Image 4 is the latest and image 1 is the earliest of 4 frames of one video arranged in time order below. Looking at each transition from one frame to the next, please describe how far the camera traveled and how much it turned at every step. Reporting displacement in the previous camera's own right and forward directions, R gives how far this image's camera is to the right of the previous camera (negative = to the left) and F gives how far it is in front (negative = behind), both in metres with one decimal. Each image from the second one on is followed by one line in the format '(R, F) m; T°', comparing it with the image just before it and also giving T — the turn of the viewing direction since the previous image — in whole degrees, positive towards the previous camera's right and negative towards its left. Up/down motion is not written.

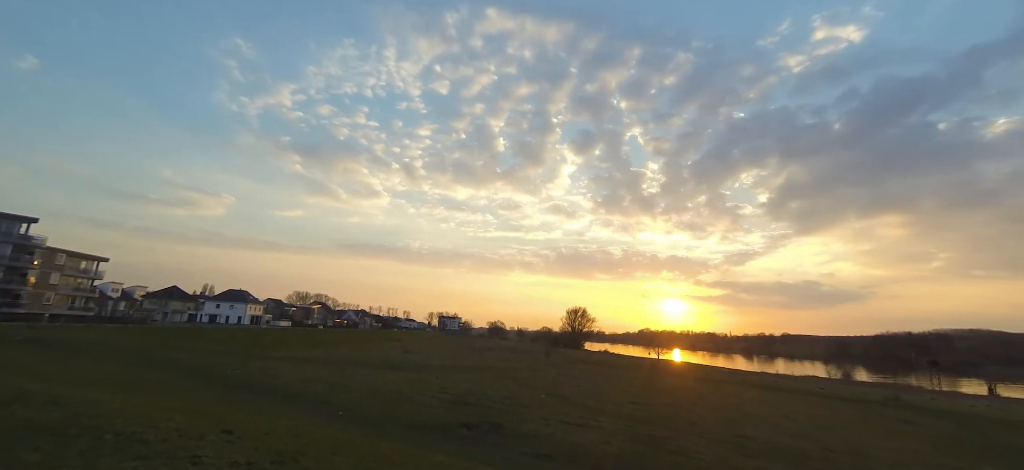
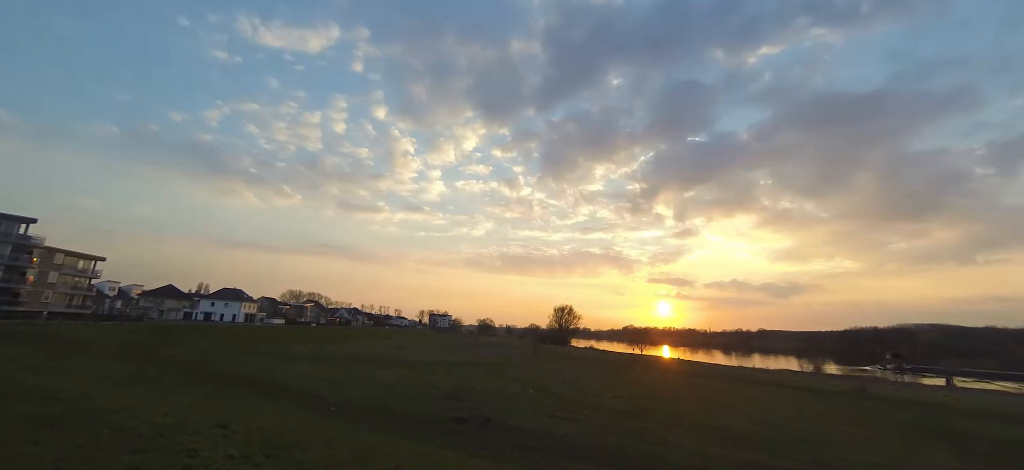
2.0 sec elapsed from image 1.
(+0.7, -0.7) m; 0°
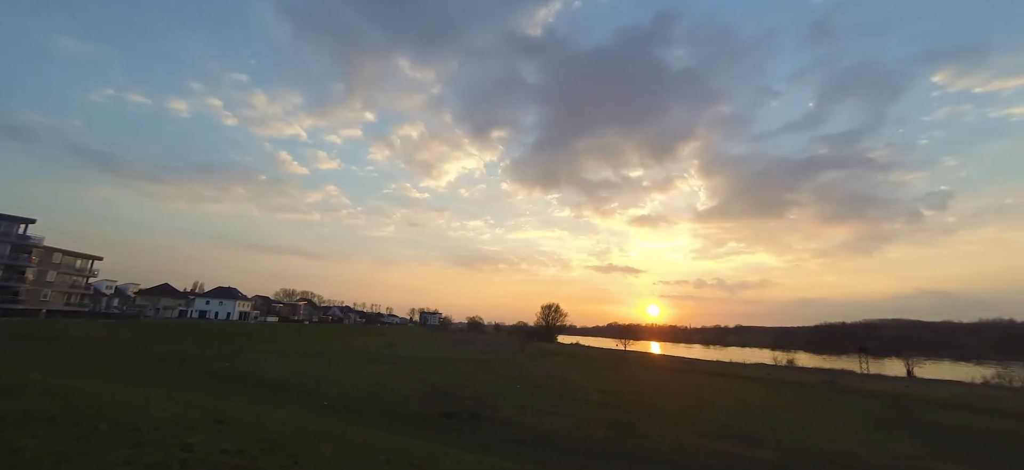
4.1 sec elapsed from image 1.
(+0.5, -0.9) m; +1°
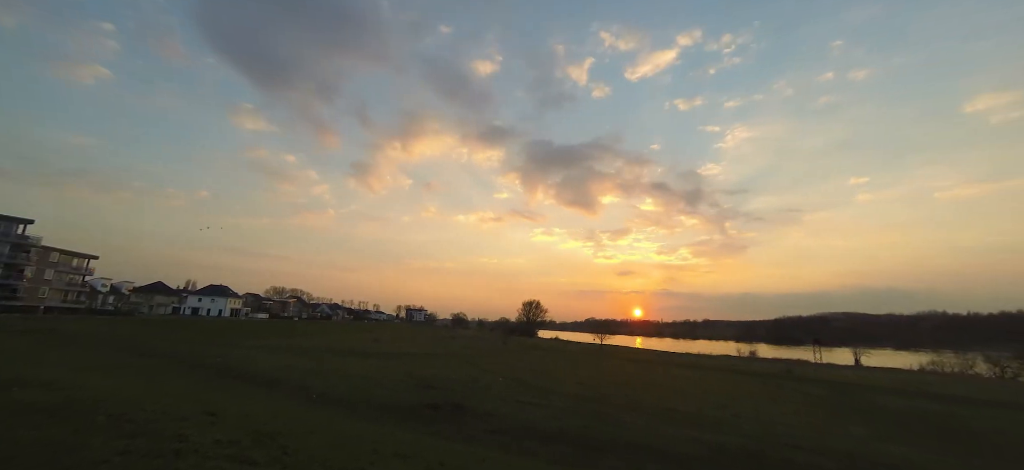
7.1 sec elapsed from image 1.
(+0.9, -1.3) m; +1°
